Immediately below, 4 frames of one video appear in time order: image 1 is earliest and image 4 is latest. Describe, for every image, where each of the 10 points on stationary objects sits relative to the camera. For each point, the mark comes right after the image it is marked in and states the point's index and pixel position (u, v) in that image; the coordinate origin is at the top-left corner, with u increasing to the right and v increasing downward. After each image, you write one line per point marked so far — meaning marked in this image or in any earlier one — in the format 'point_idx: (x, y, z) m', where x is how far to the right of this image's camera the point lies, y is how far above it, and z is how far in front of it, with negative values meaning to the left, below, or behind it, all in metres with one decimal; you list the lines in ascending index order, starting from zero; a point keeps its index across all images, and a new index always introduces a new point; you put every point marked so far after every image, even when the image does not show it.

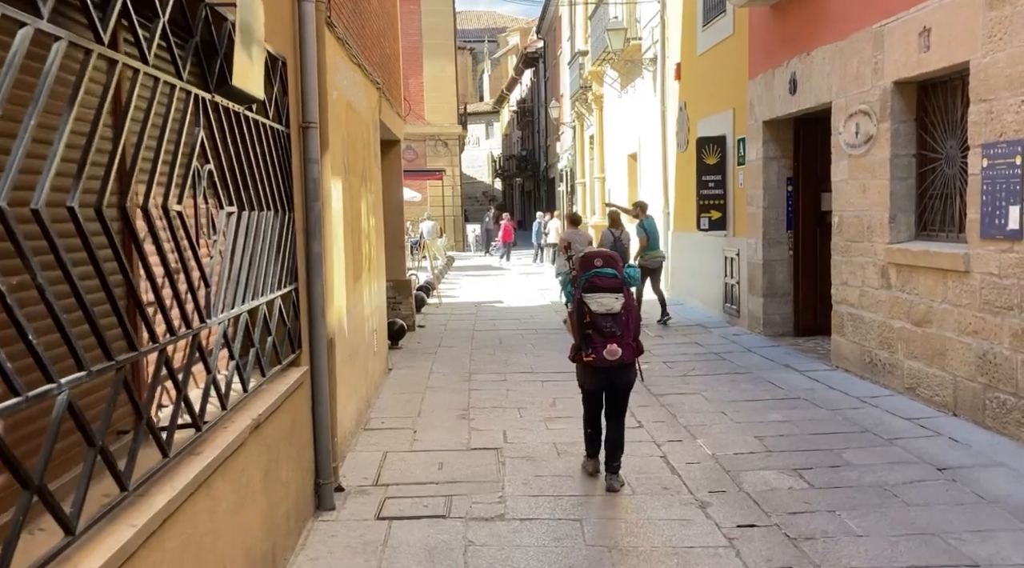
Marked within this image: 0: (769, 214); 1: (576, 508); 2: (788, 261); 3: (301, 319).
0: (+2.8, +0.8, +11.4) m
1: (+0.3, -1.1, +5.2) m
2: (+3.0, +0.3, +11.4) m
3: (-1.0, -0.2, +4.9) m
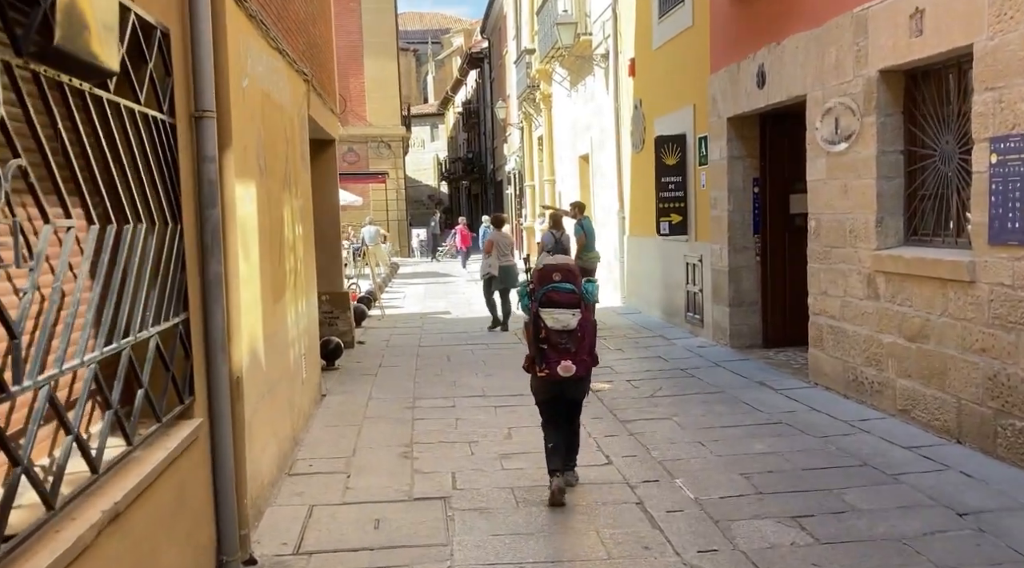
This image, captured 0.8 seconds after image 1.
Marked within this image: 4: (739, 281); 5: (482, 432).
0: (+2.3, +0.7, +10.6) m
1: (+0.1, -1.2, +4.3) m
2: (+2.5, +0.2, +10.6) m
3: (-1.2, -0.3, +3.9) m
4: (+2.3, 0.0, +10.6) m
5: (-0.2, -1.0, +7.3) m
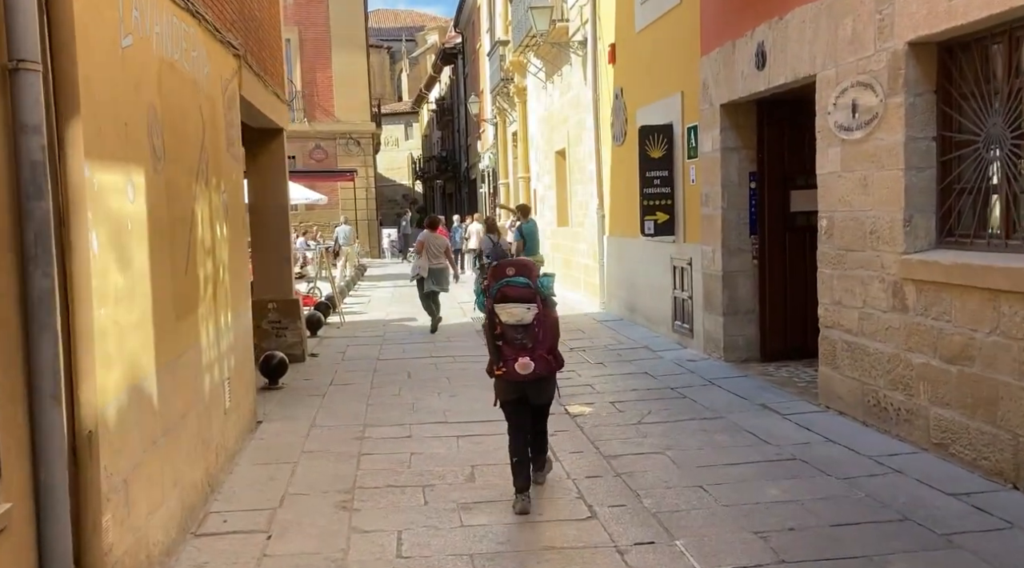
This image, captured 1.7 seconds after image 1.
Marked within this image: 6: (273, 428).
0: (+2.0, +0.6, +9.4) m
1: (0.0, -1.3, +3.1) m
2: (+2.2, +0.1, +9.5) m
3: (-1.3, -0.3, +2.7) m
4: (+2.0, 0.0, +9.5) m
5: (-0.4, -1.1, +6.2) m
6: (-1.8, -1.1, +7.7) m
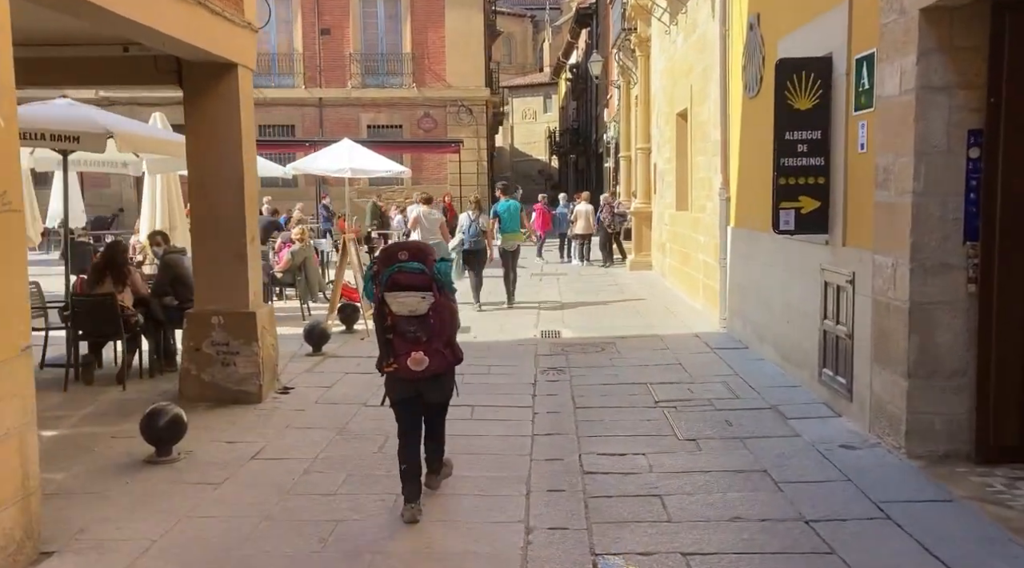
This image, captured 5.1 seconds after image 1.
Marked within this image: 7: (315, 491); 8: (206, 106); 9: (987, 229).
0: (+2.1, +0.4, +5.4) m
1: (-0.8, -1.5, -0.6) m
2: (+2.3, -0.1, +5.4) m
3: (-2.1, -0.6, -0.8) m
4: (+2.2, -0.2, +5.4) m
5: (-0.8, -1.3, +2.5) m
6: (-1.9, -1.2, +4.2) m
7: (-1.0, -1.1, +5.4) m
8: (-2.1, +1.2, +7.4) m
9: (+2.4, +0.3, +5.3) m
